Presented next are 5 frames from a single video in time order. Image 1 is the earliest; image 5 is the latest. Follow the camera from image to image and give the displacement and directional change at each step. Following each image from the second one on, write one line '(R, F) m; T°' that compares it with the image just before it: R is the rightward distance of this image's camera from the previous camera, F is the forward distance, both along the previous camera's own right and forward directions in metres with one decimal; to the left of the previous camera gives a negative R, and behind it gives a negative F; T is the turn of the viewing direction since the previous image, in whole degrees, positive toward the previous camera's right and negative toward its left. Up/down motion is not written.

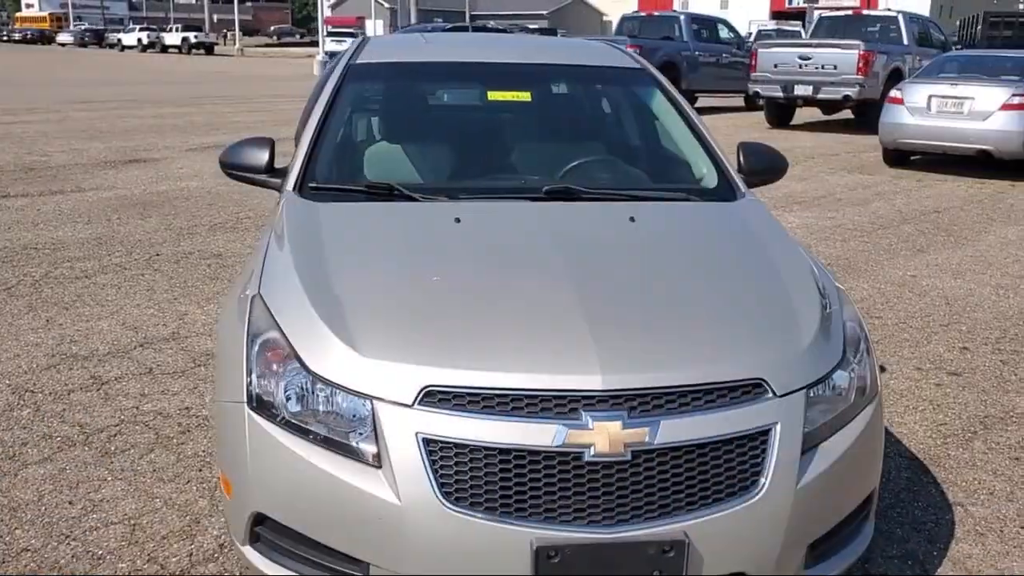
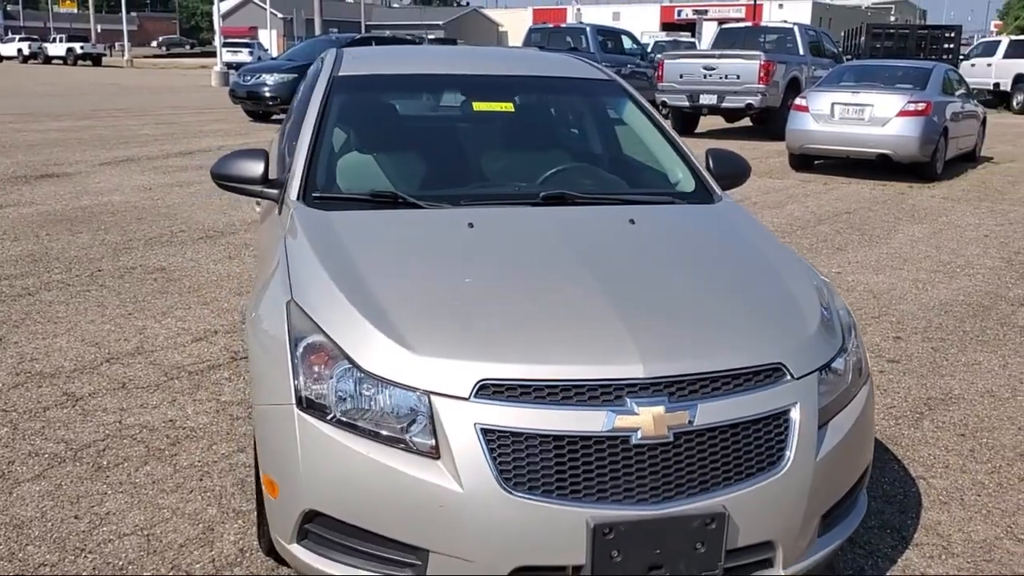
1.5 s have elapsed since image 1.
(-0.4, -0.1) m; +6°
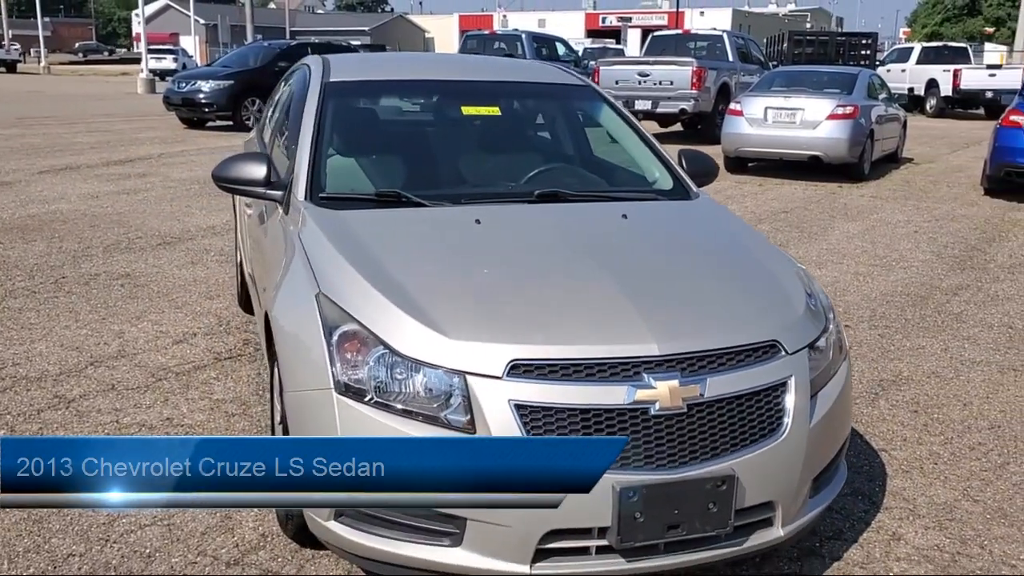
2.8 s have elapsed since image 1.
(-0.3, -0.2) m; +4°
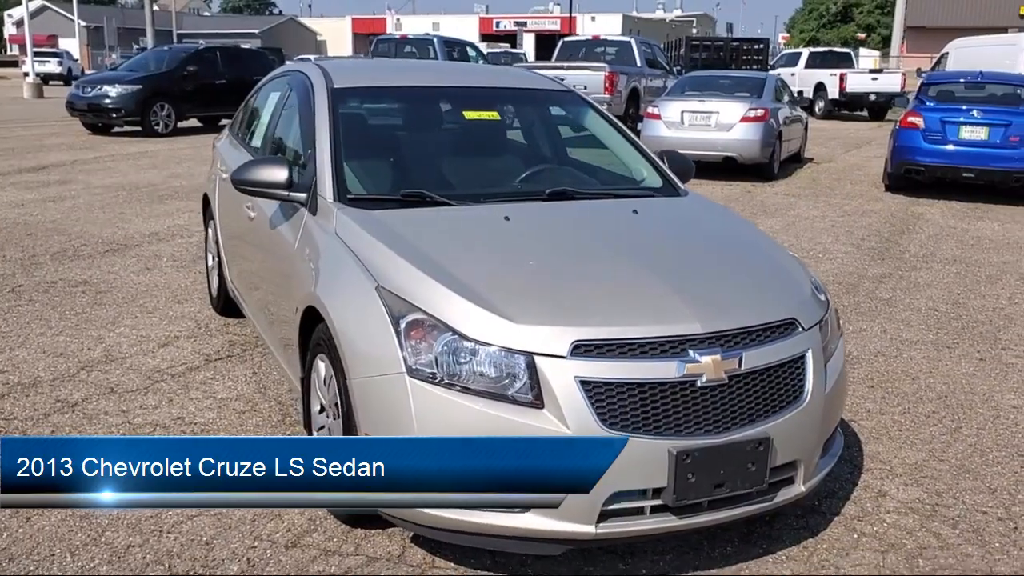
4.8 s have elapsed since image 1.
(-0.5, -0.2) m; +6°
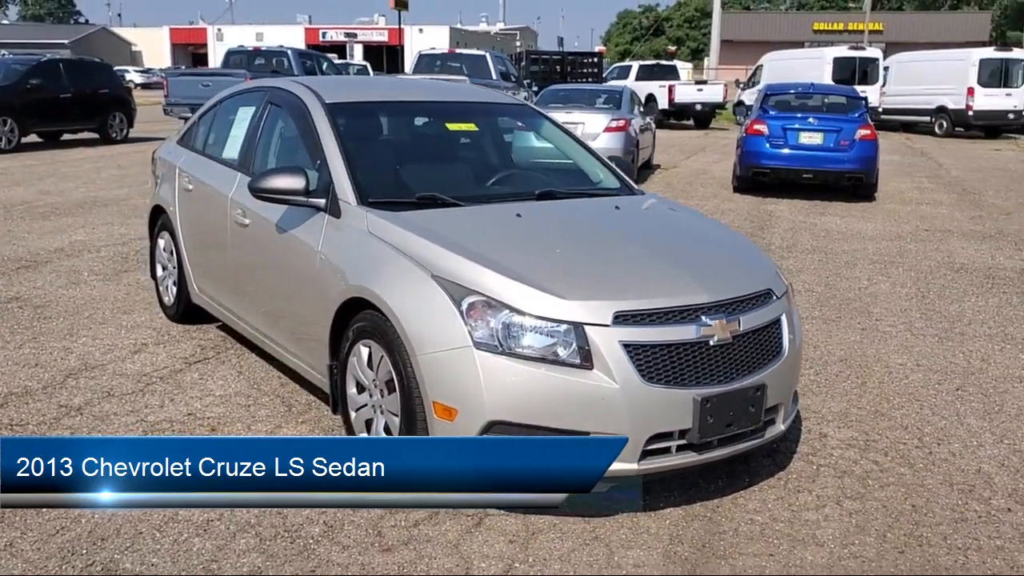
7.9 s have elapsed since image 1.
(-0.8, -0.5) m; +10°
